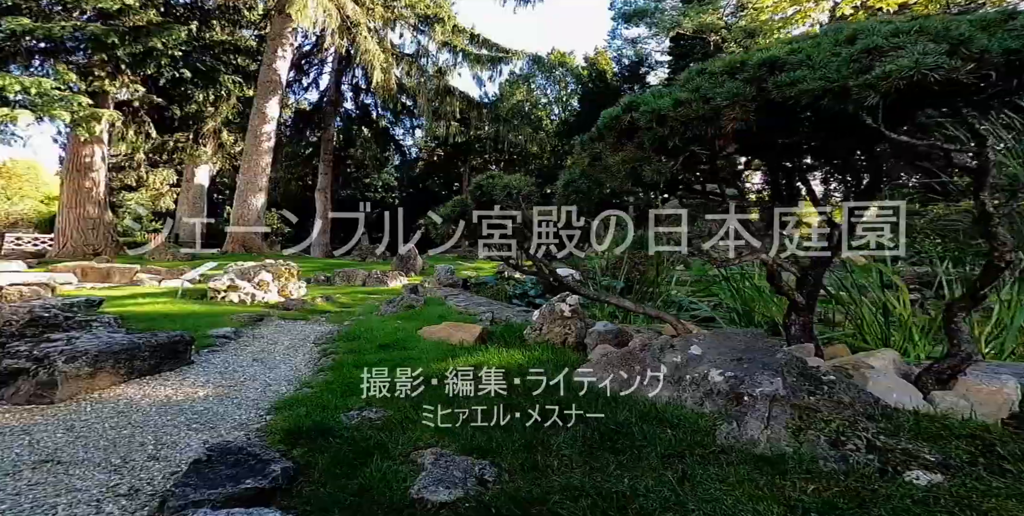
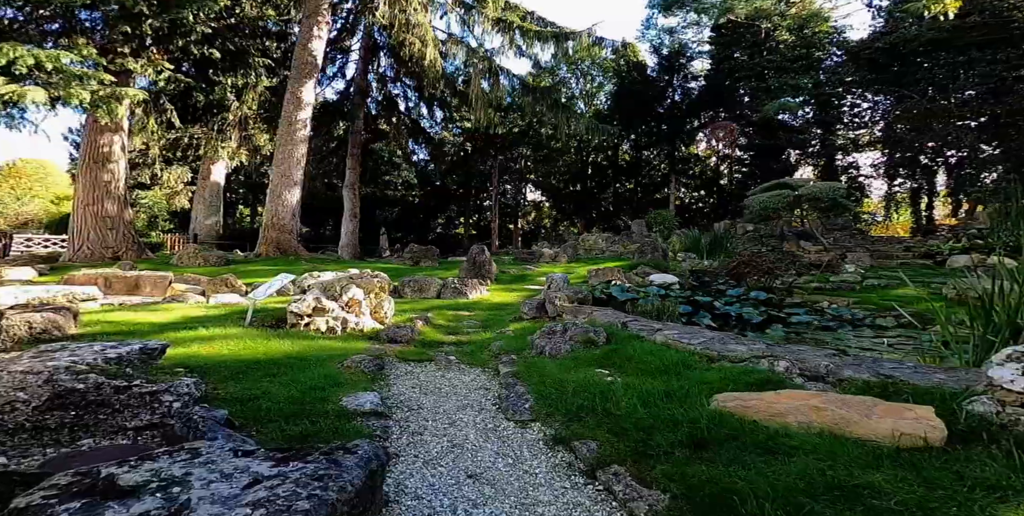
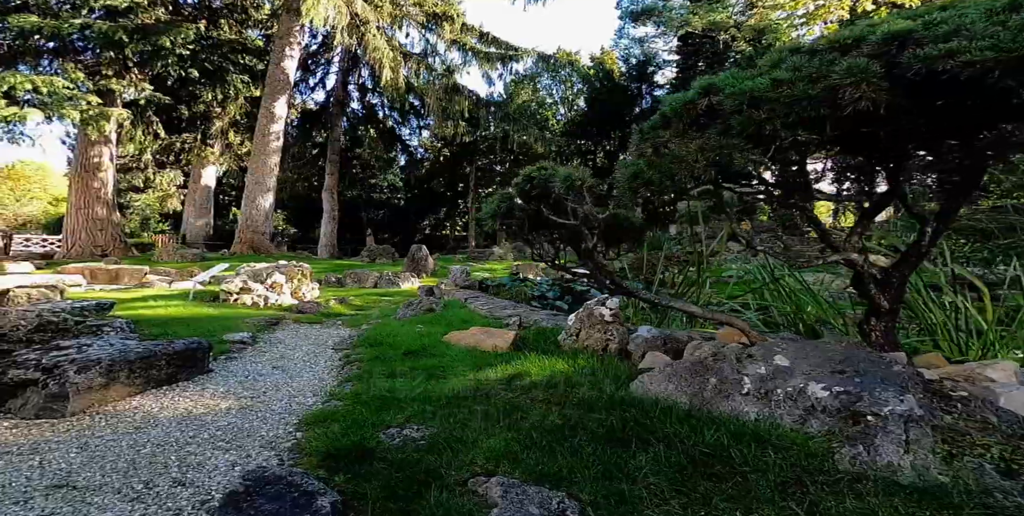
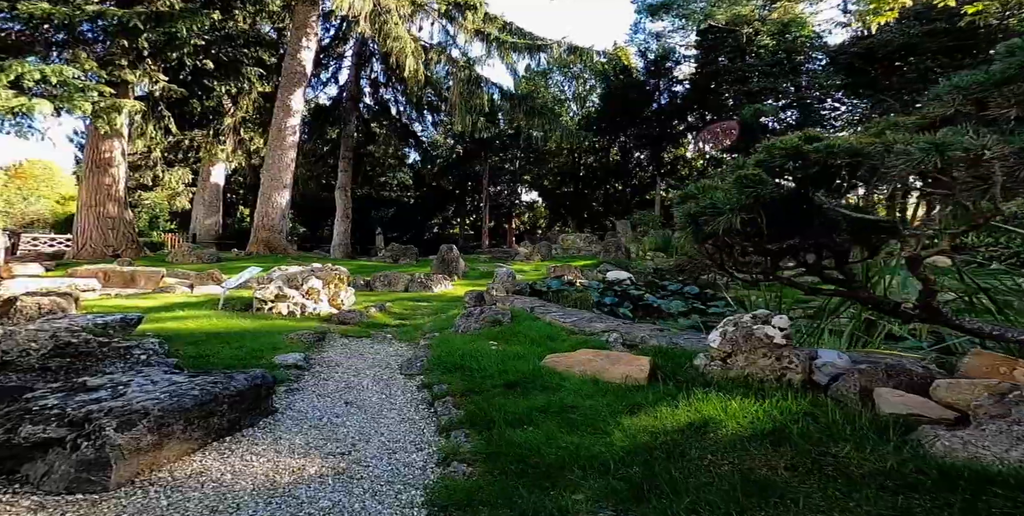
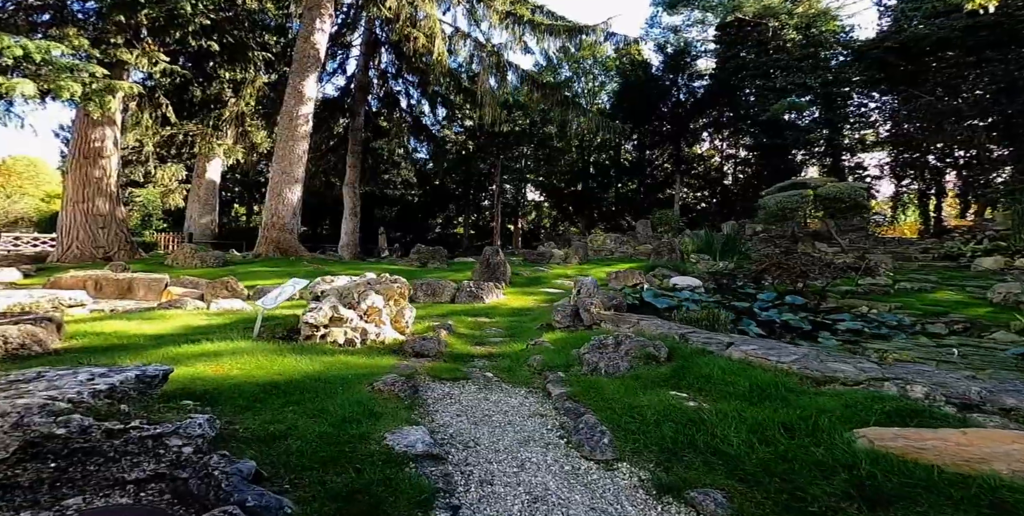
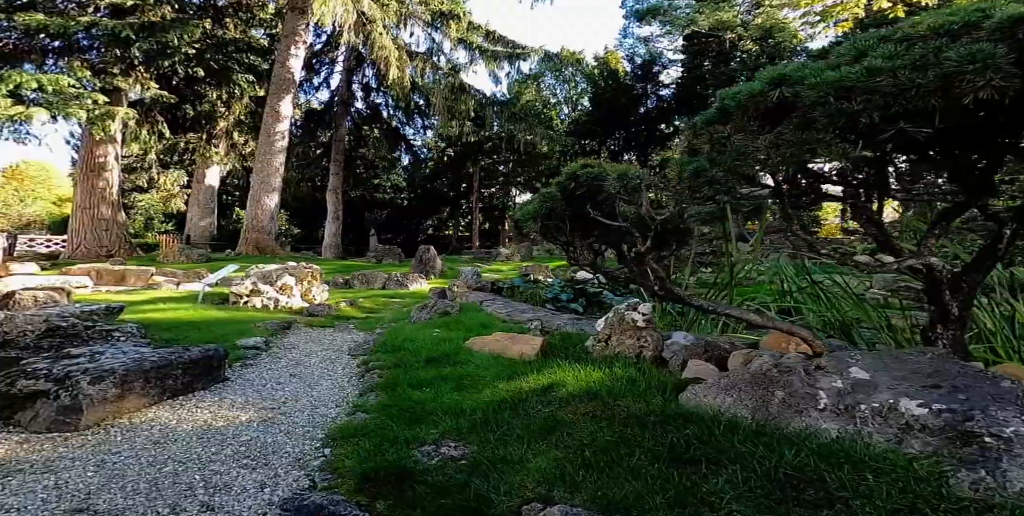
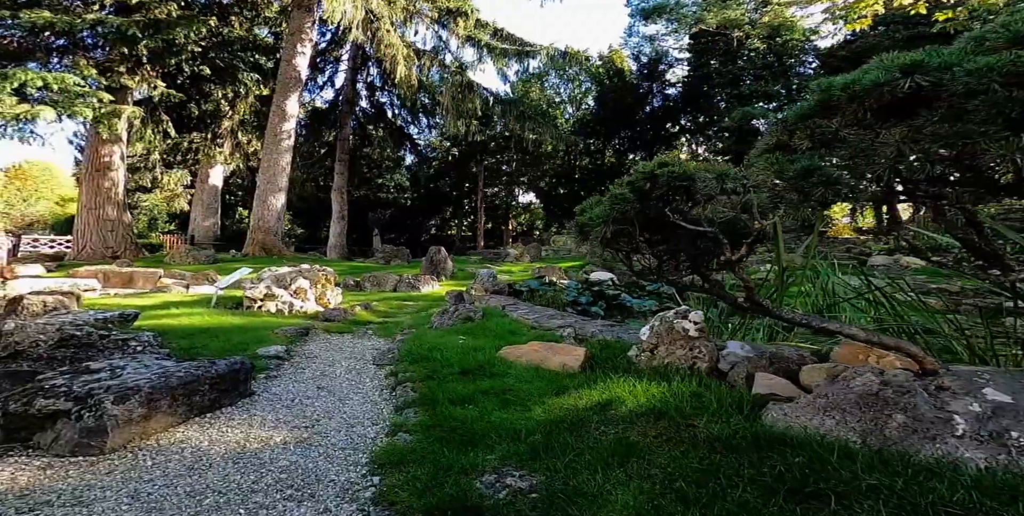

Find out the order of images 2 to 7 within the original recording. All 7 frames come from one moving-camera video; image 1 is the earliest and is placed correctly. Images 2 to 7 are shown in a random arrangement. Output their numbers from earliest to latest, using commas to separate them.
3, 6, 7, 4, 2, 5
